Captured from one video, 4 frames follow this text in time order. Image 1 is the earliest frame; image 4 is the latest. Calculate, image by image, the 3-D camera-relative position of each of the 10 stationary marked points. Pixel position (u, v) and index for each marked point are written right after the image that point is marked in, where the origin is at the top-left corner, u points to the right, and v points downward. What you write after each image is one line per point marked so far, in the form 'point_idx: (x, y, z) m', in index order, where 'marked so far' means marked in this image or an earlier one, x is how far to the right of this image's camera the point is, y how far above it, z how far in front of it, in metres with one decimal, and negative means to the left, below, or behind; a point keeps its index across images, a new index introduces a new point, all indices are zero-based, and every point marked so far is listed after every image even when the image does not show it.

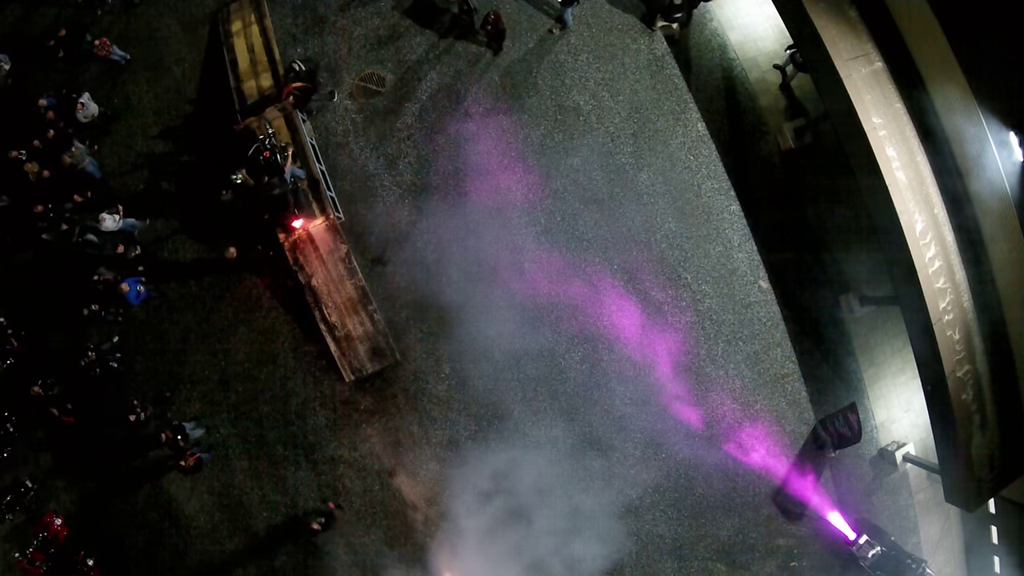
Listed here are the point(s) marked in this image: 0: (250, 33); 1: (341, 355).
0: (-5.7, +5.6, +13.0) m
1: (-3.5, -1.4, +12.4) m
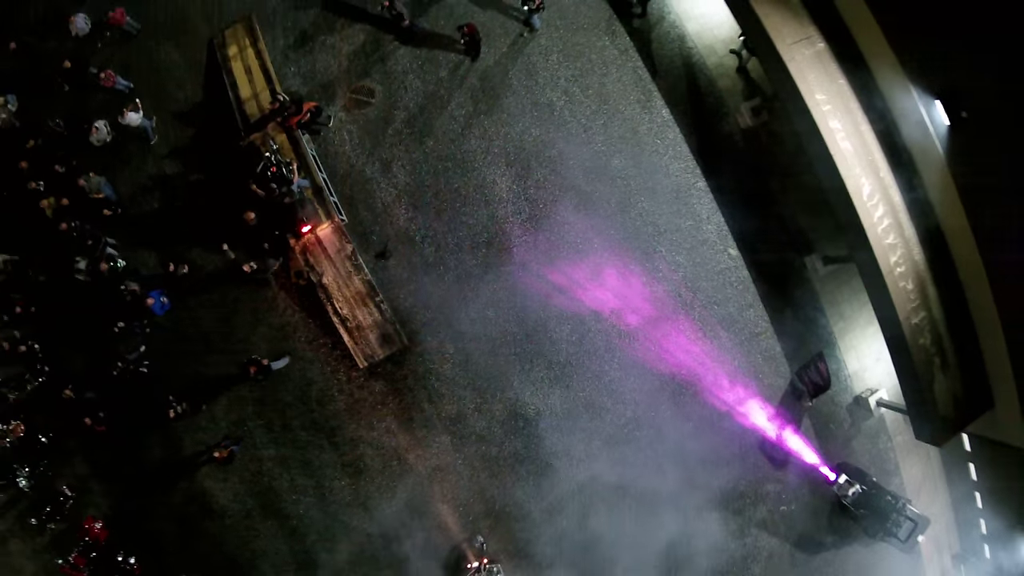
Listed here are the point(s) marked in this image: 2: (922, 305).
0: (-6.3, +5.5, +14.1) m
1: (-3.5, -1.3, +13.6) m
2: (+7.9, -0.3, +11.6) m
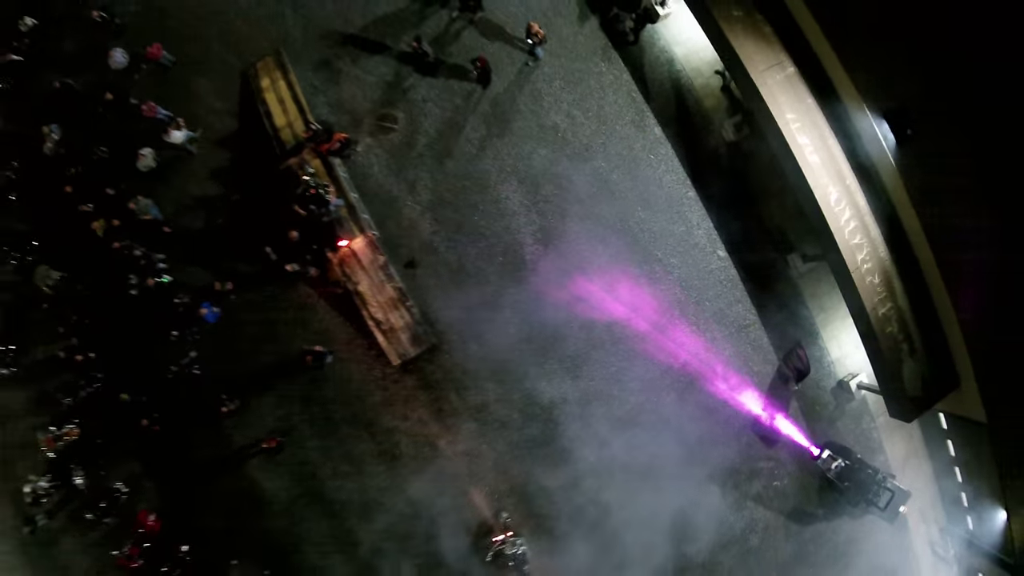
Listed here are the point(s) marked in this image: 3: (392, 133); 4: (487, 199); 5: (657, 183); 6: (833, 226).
0: (-6.1, +5.2, +15.7) m
1: (-3.2, -1.4, +15.2) m
2: (+8.2, -0.2, +13.2) m
3: (-3.2, +4.1, +15.9) m
4: (-0.7, +2.4, +15.9) m
5: (+3.9, +2.8, +16.1) m
6: (+6.9, +1.4, +12.9) m
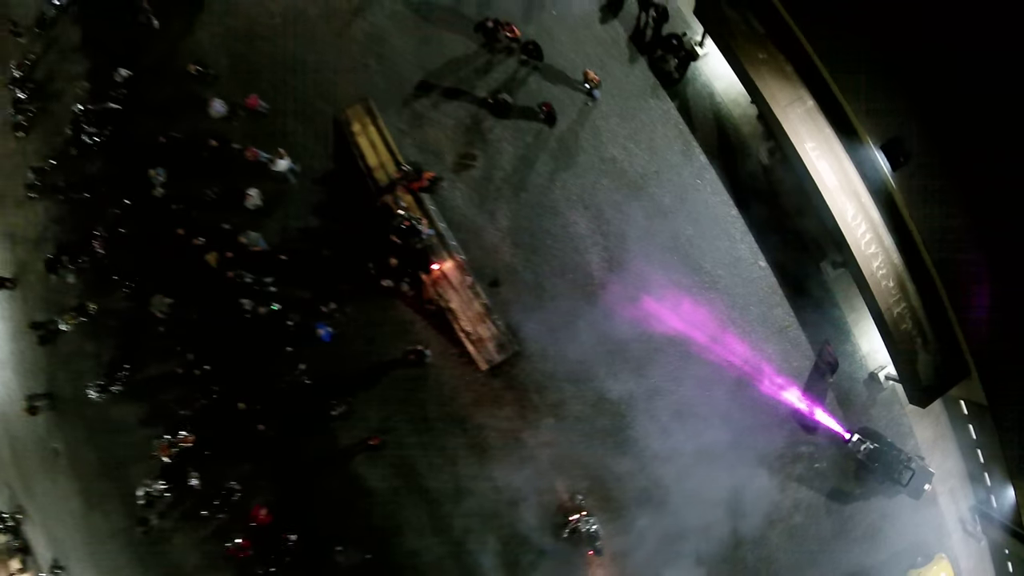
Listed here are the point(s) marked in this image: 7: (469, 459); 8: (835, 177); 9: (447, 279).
0: (-4.3, +4.7, +18.2) m
1: (-1.2, -1.9, +17.5) m
2: (+10.1, -0.2, +15.2) m
3: (-1.4, +3.7, +18.3) m
4: (+1.2, +2.0, +18.2) m
5: (+5.8, +2.6, +18.3) m
6: (+8.7, +1.2, +15.0) m
7: (-1.3, -5.0, +17.6) m
8: (+8.3, +2.8, +15.0) m
9: (-2.0, +0.3, +17.6) m
